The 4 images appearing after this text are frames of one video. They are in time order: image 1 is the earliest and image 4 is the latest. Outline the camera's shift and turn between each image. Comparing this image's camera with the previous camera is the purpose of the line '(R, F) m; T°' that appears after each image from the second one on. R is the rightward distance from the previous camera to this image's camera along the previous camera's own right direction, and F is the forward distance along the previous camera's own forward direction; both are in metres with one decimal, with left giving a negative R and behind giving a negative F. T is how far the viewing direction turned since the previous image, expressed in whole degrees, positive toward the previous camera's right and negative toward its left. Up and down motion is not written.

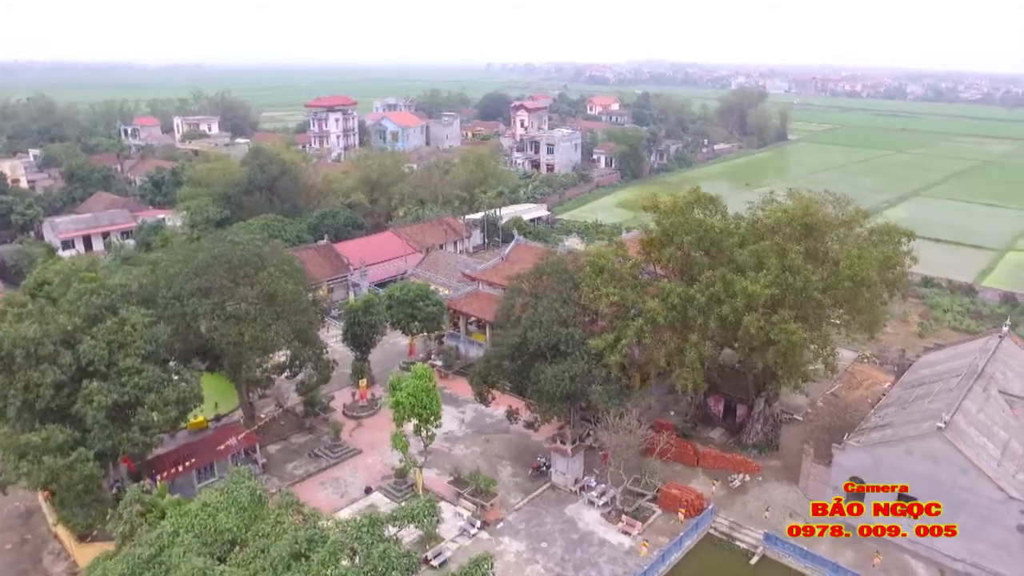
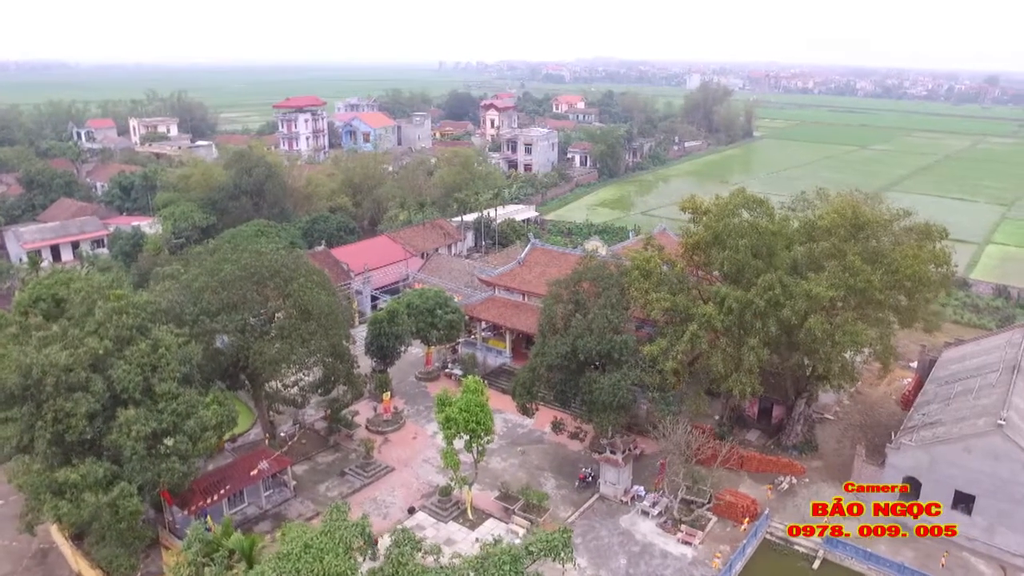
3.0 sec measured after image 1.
(-2.2, +0.6) m; +4°
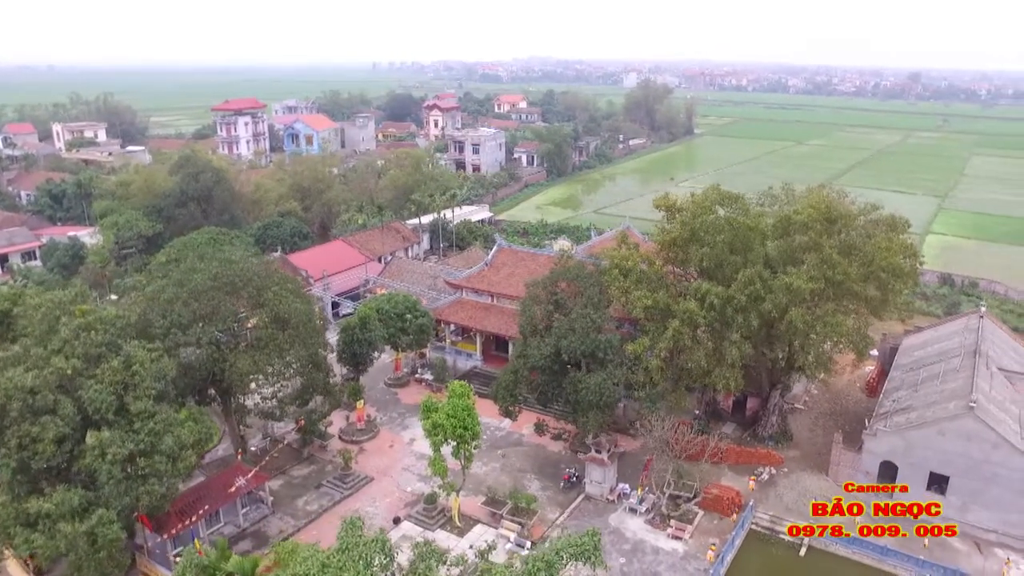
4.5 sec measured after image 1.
(-1.0, +0.2) m; +5°
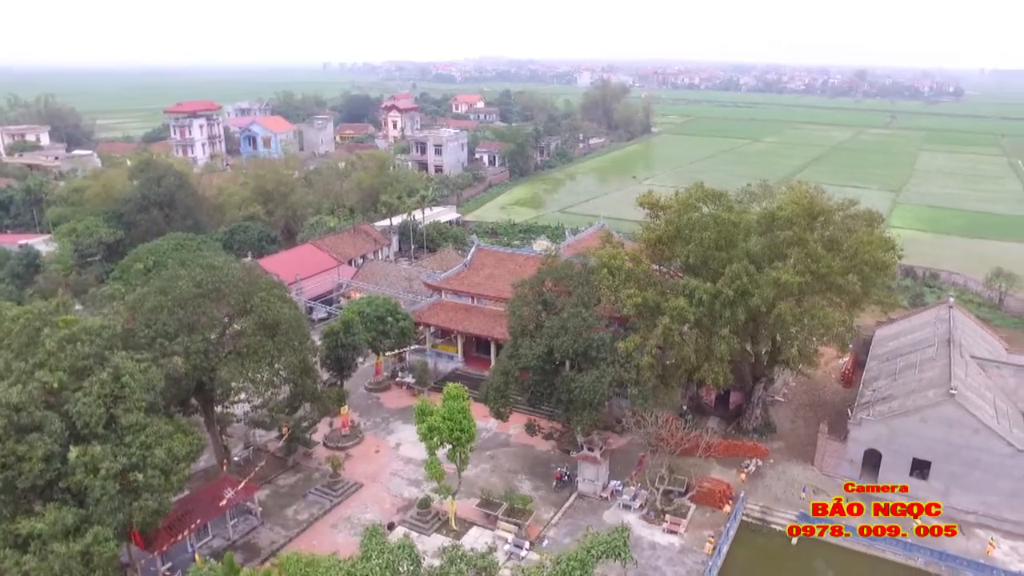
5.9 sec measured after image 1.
(-0.8, +0.1) m; +4°
